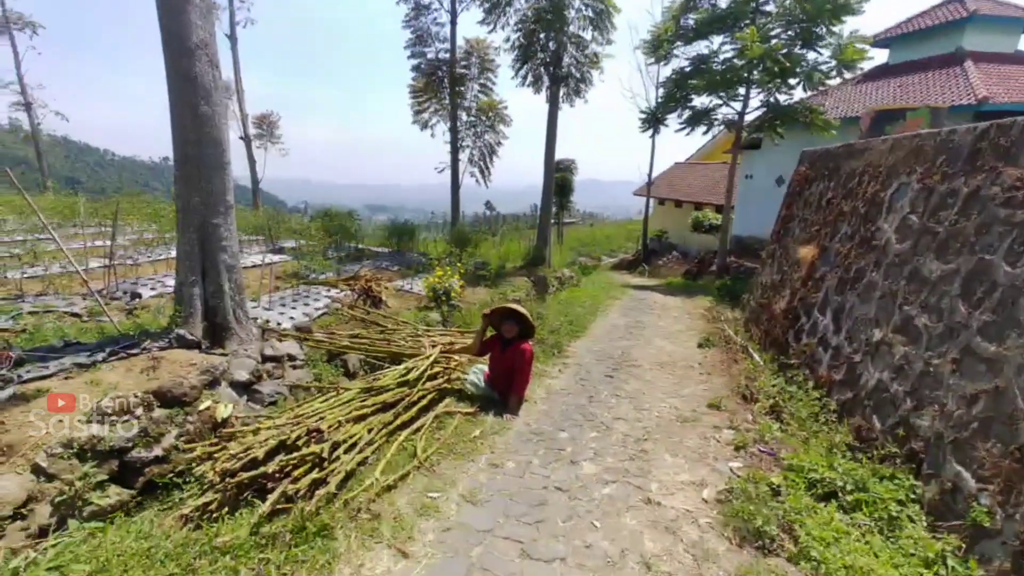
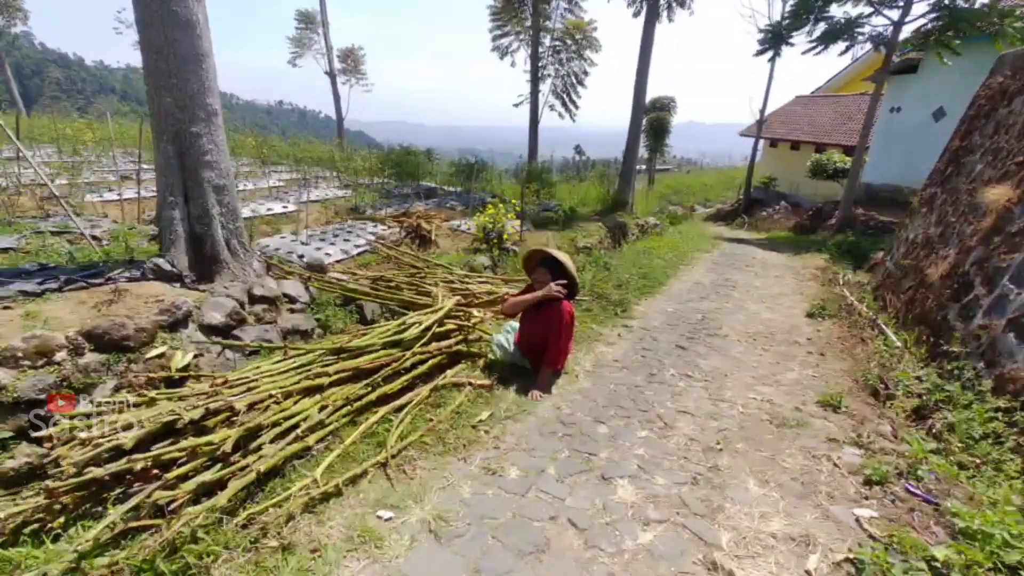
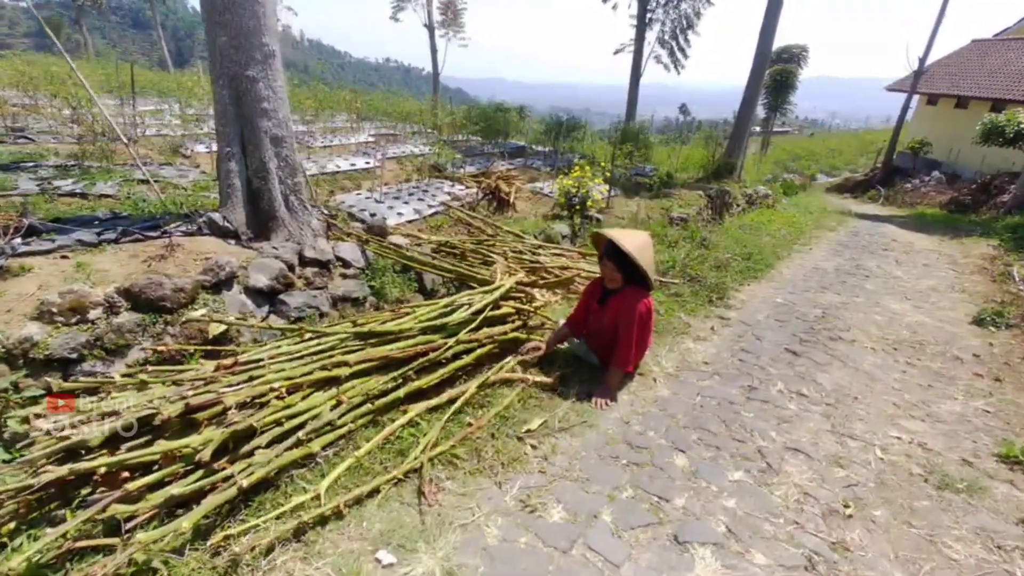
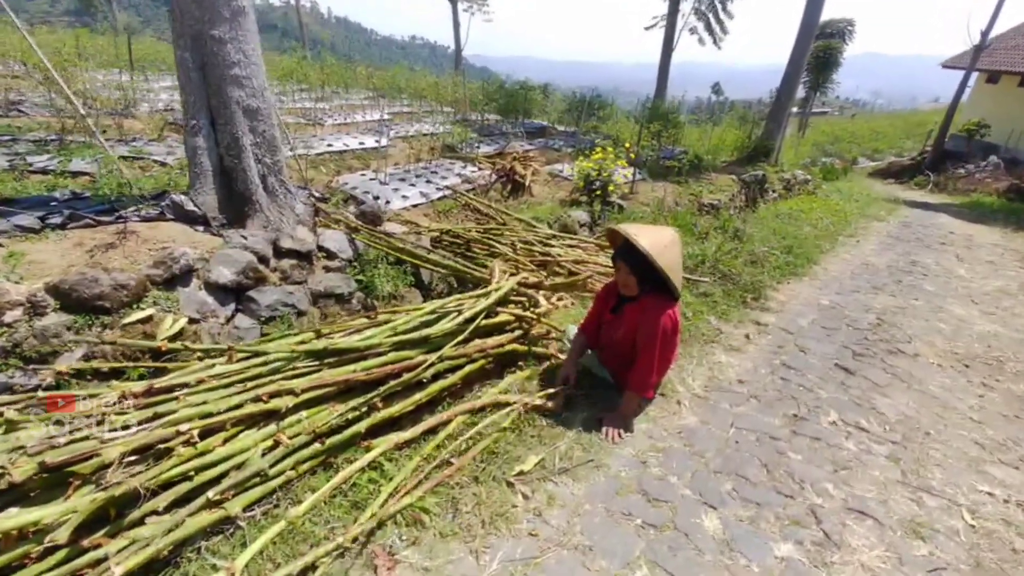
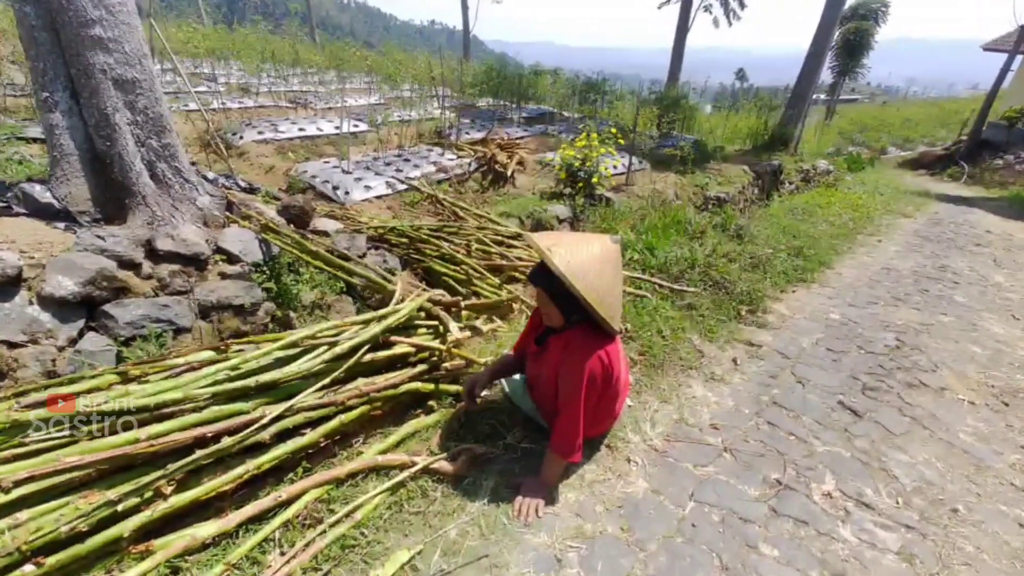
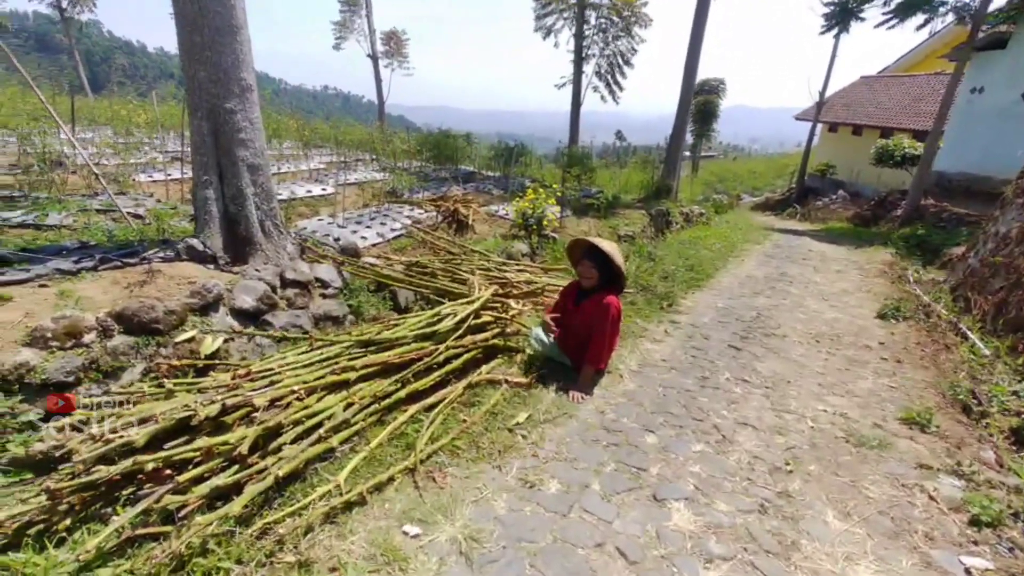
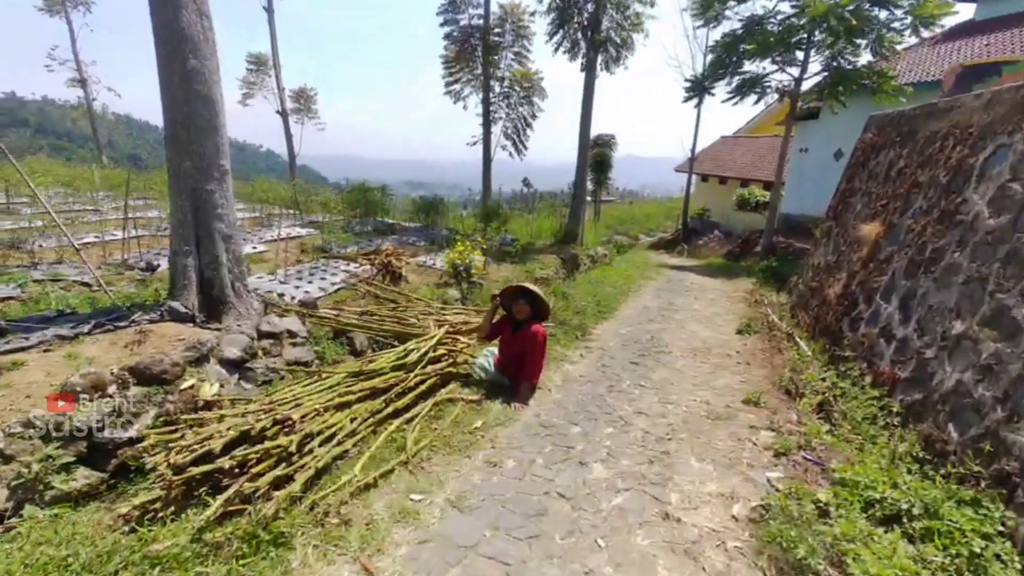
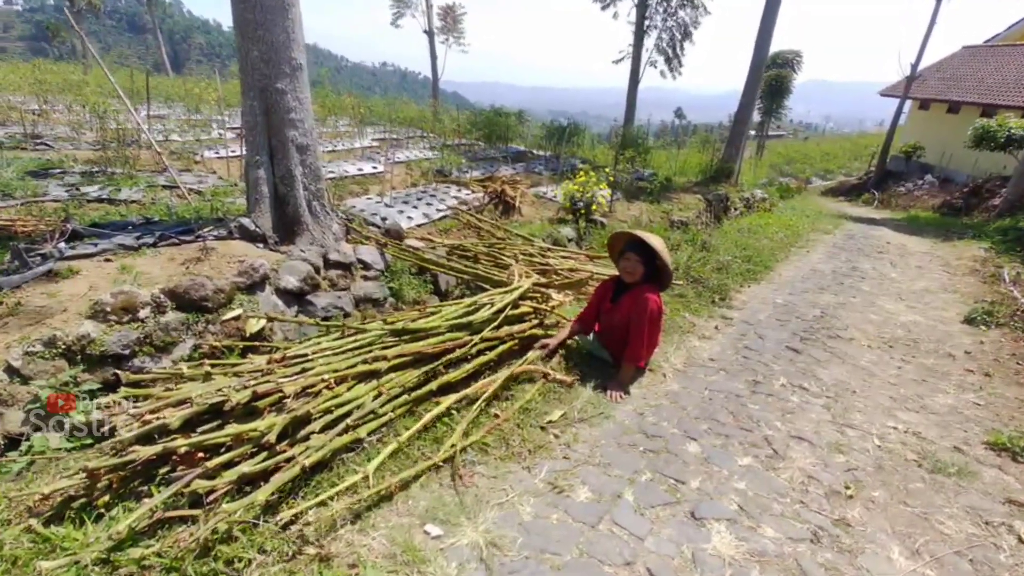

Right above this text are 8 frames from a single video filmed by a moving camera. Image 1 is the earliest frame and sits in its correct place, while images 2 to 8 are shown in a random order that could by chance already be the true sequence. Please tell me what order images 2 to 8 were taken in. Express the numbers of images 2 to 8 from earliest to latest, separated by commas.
7, 2, 6, 8, 3, 4, 5
